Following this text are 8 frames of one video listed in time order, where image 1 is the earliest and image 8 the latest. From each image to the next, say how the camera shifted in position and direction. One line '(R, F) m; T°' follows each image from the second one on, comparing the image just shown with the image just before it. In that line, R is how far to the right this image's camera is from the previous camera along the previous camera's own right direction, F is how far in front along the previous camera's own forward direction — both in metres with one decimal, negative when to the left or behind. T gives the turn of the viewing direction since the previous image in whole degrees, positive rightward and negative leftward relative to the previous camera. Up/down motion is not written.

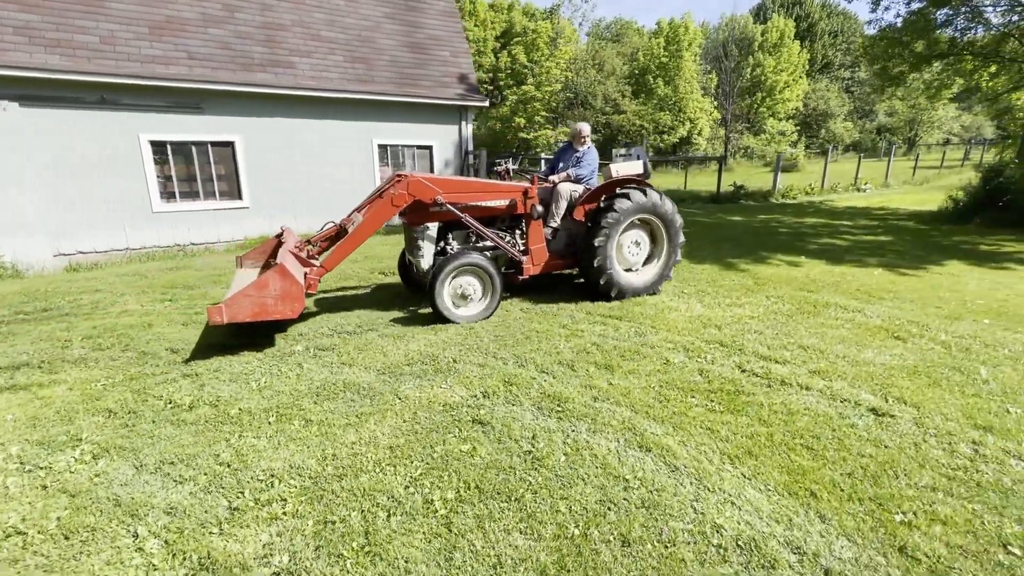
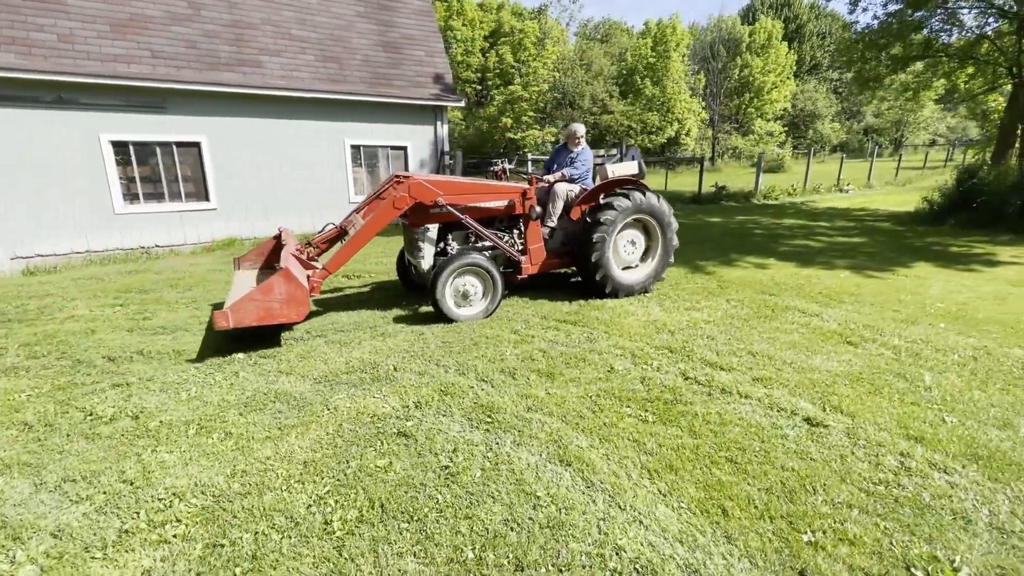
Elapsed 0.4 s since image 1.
(+0.4, +0.1) m; +1°
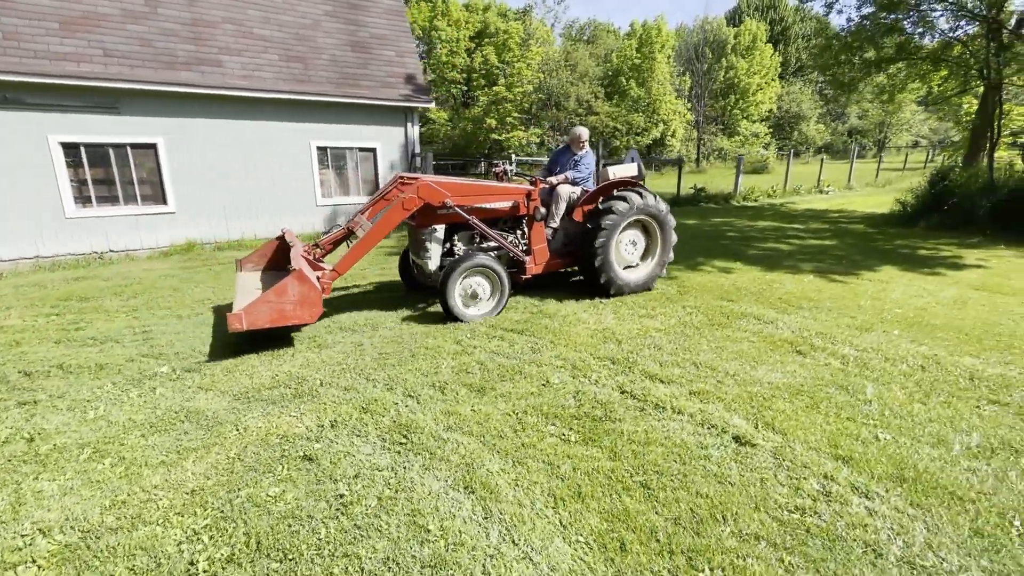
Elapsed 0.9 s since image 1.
(+0.4, +0.1) m; +1°
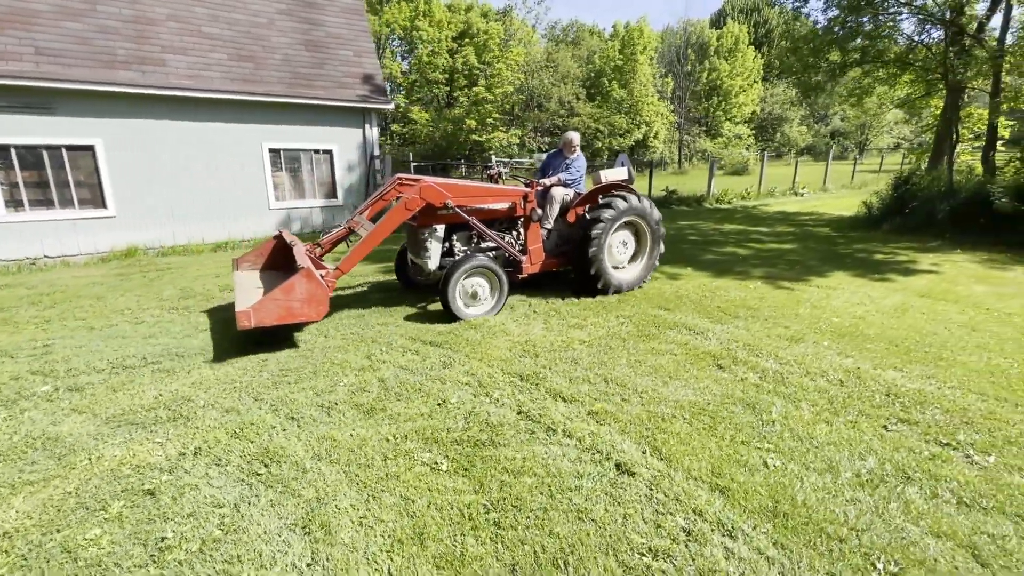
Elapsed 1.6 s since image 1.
(+0.6, +0.2) m; +1°
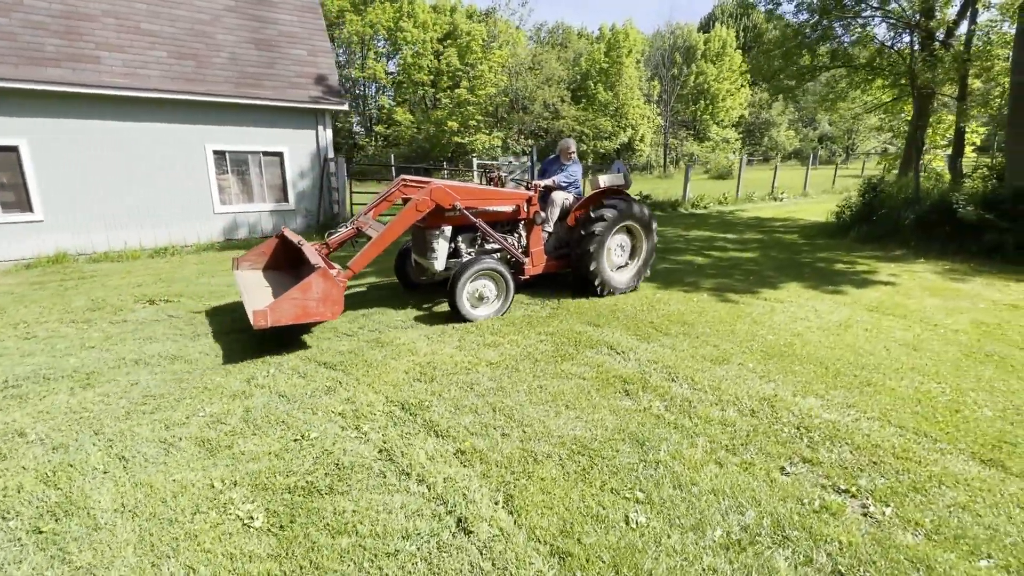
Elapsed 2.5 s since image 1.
(+0.7, +0.3) m; +1°
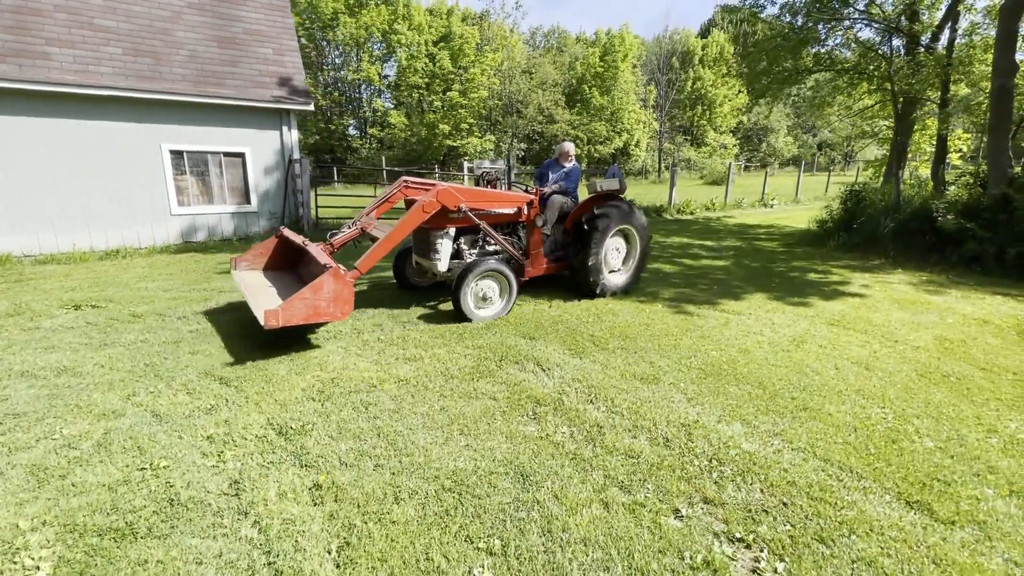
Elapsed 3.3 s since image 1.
(+0.6, +0.3) m; 0°
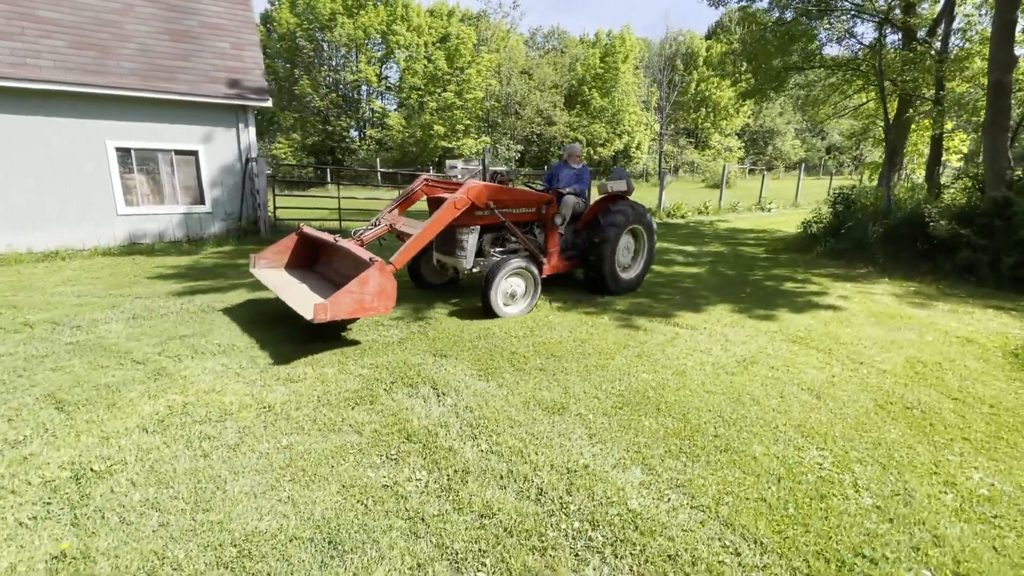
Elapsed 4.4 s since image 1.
(+0.8, +0.5) m; -1°
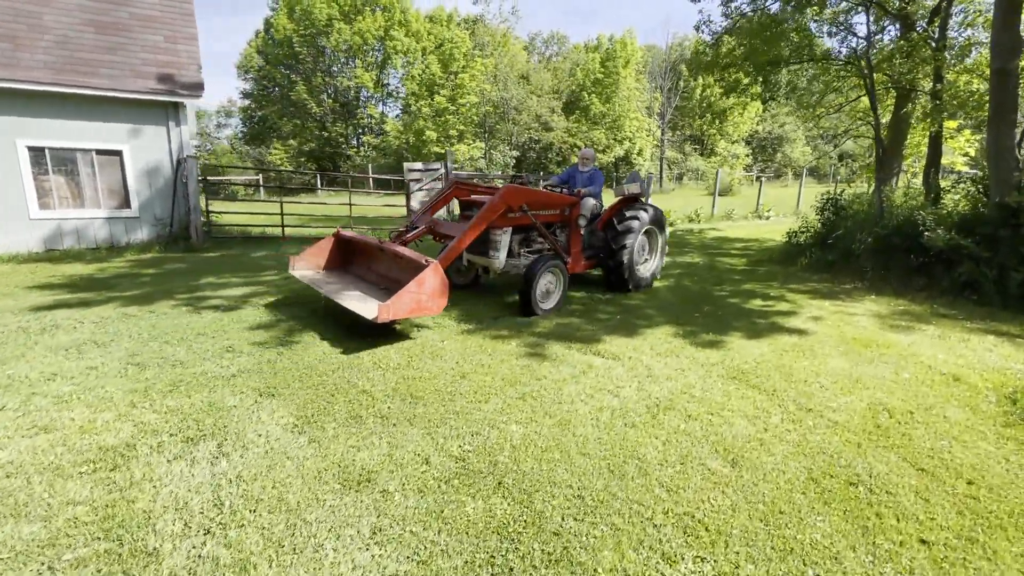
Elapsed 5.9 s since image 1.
(+1.0, +0.8) m; -1°
